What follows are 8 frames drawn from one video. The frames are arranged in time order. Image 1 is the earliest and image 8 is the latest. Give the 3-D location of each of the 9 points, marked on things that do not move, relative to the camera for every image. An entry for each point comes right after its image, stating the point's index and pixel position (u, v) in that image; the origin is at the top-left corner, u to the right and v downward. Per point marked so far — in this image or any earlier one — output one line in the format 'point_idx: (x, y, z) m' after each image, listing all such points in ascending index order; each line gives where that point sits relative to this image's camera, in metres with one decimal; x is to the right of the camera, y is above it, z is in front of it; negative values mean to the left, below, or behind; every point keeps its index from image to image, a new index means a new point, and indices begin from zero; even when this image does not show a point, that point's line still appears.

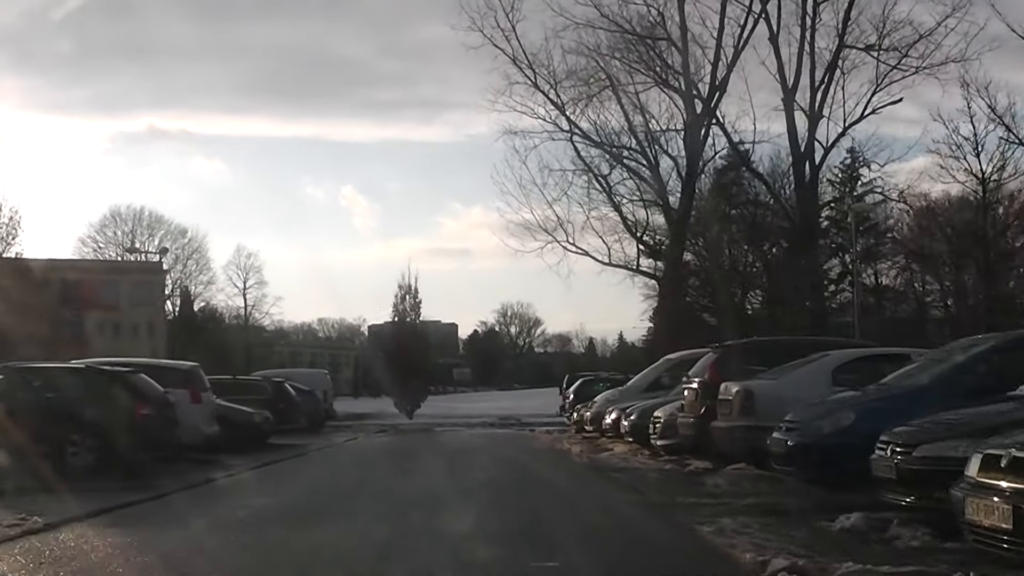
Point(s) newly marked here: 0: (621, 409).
0: (+1.9, -2.2, +19.8) m
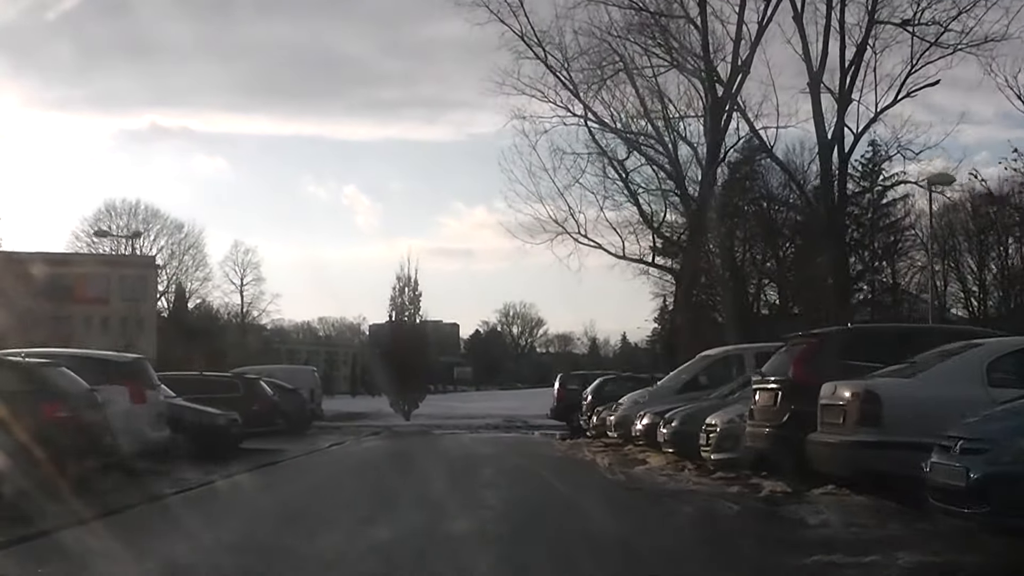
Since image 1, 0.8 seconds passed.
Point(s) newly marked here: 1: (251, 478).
0: (+2.1, -1.9, +16.6) m
1: (-4.1, -3.2, +19.4) m
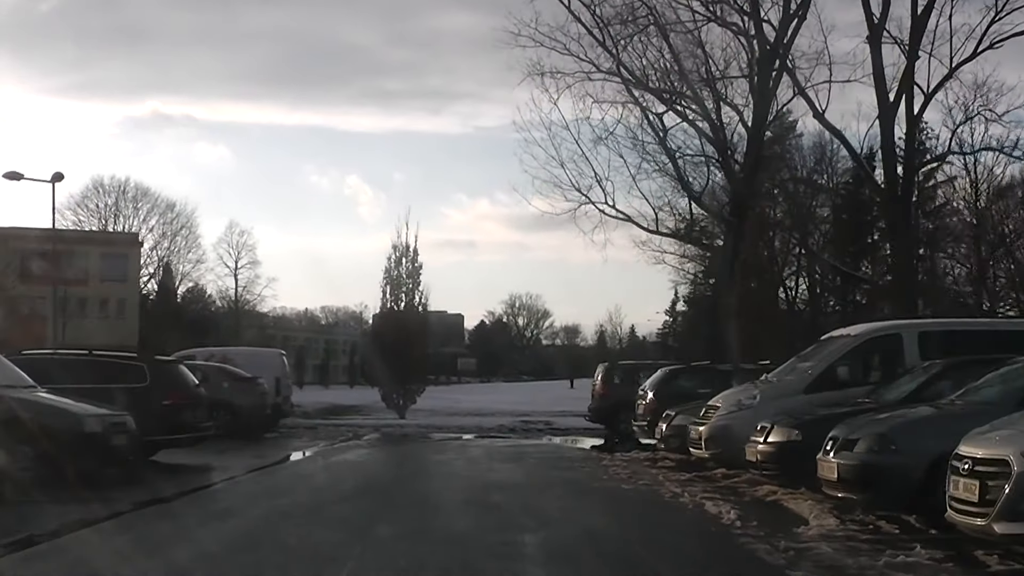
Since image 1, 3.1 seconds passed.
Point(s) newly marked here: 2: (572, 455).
0: (+2.6, -1.3, +10.2) m
1: (-3.6, -2.4, +13.0) m
2: (+0.9, -2.5, +16.2) m
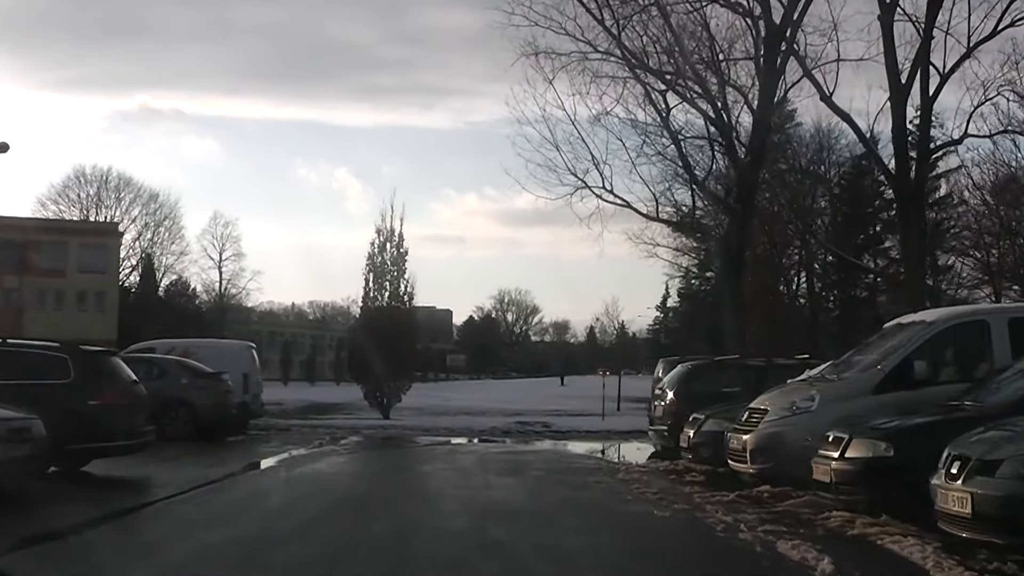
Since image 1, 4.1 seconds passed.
0: (+2.6, -1.1, +7.9) m
1: (-3.6, -2.2, +10.7) m
2: (+0.9, -2.3, +13.9) m
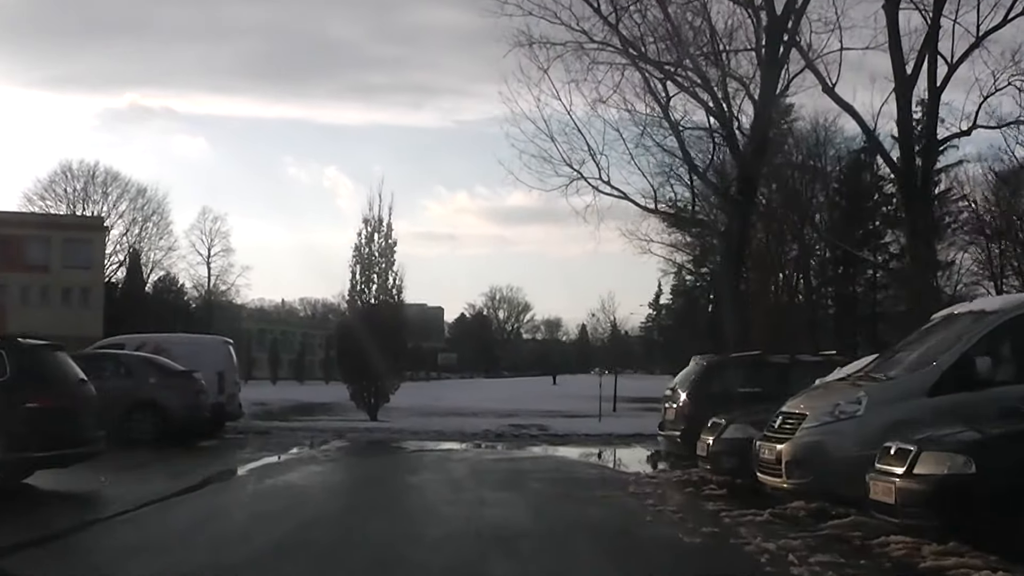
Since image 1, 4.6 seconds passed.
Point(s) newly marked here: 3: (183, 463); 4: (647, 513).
0: (+2.6, -0.9, +6.6) m
1: (-3.7, -2.1, +9.3) m
2: (+0.8, -2.1, +12.6) m
3: (-4.5, -2.4, +15.1) m
4: (+1.1, -1.8, +9.1) m
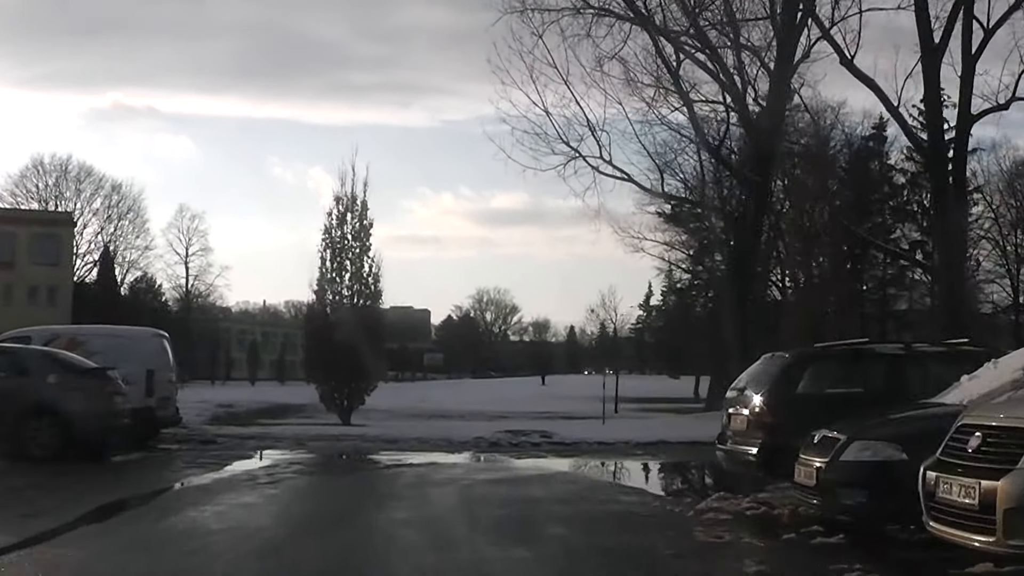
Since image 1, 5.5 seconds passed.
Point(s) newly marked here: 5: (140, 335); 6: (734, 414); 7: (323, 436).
0: (+2.7, -0.6, +3.1) m
1: (-3.6, -1.7, +5.7) m
2: (+0.9, -1.8, +9.0) m
3: (-4.5, -2.0, +11.4) m
4: (+1.2, -1.5, +5.5) m
5: (-5.3, -0.6, +15.7) m
6: (+1.9, -1.1, +9.7) m
7: (-3.1, -2.5, +18.1) m
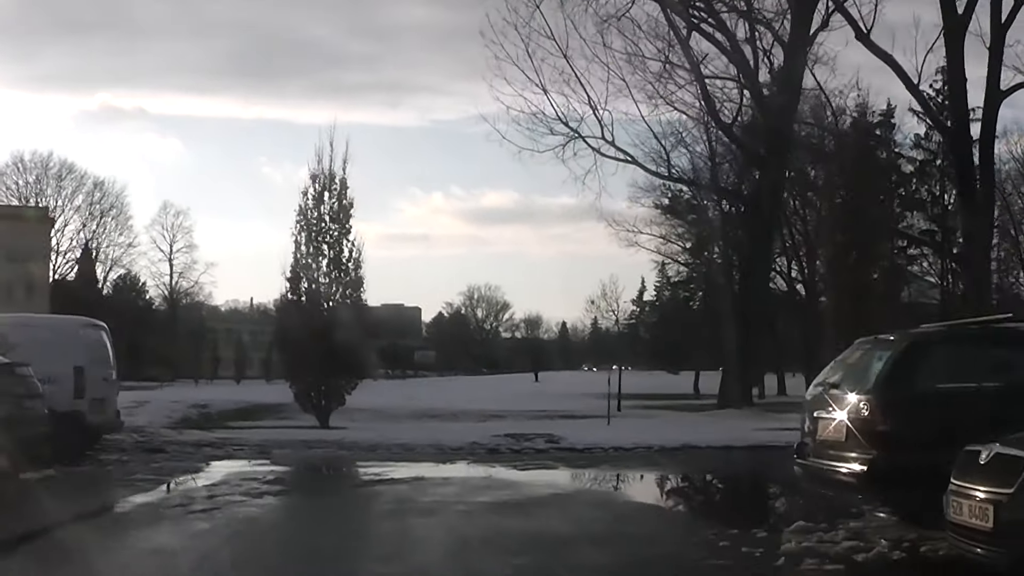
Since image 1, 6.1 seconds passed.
0: (+2.9, -0.4, +0.6) m
1: (-3.5, -1.5, +3.2) m
2: (+1.0, -1.6, +6.5) m
3: (-4.4, -1.8, +8.9) m
4: (+1.3, -1.3, +3.0) m
5: (-5.3, -0.4, +13.2) m
6: (+2.0, -0.8, +7.2) m
7: (-3.1, -2.2, +15.6) m
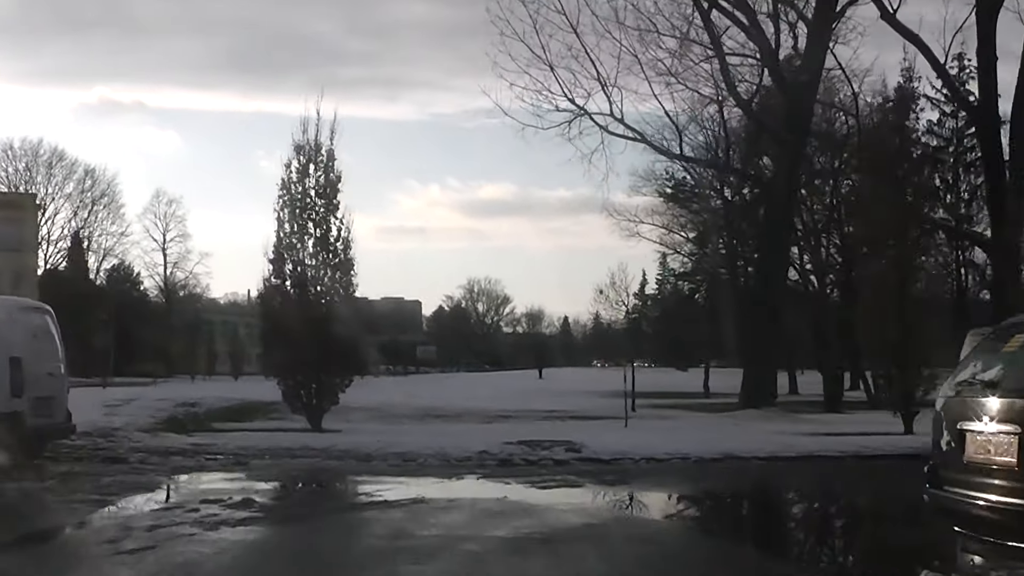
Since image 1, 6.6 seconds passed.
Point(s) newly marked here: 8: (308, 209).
0: (+3.0, -0.2, -1.3) m
1: (-3.3, -1.4, +1.3) m
2: (+1.1, -1.4, +4.6) m
3: (-4.3, -1.7, +7.0) m
4: (+1.4, -1.1, +1.1) m
5: (-5.1, -0.2, +11.3) m
6: (+2.2, -0.7, +5.3) m
7: (-3.0, -2.0, +13.7) m
8: (-3.5, +1.3, +19.8) m
